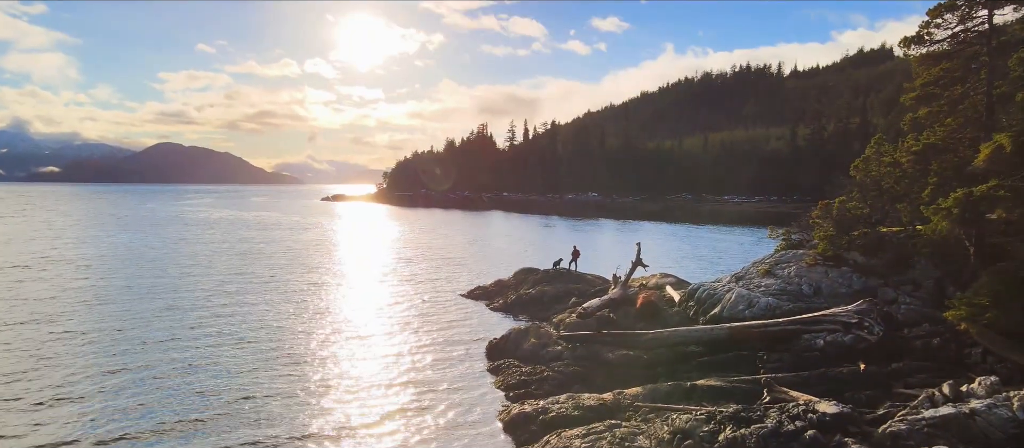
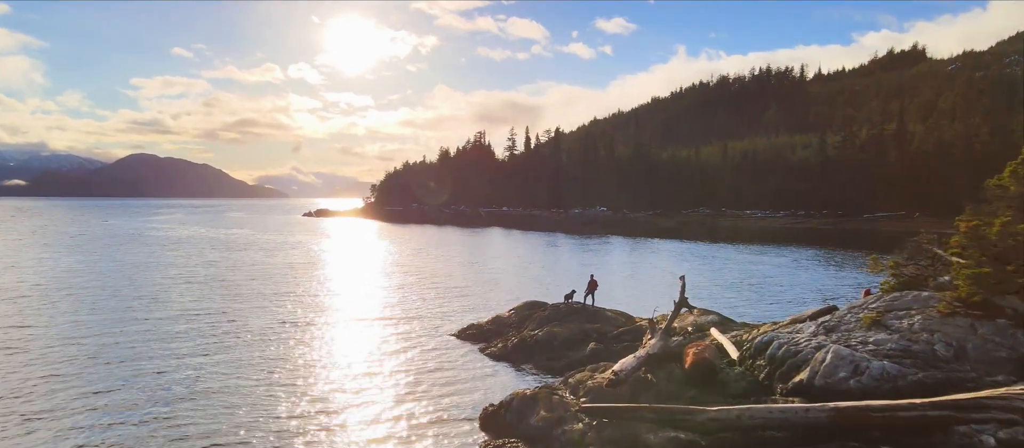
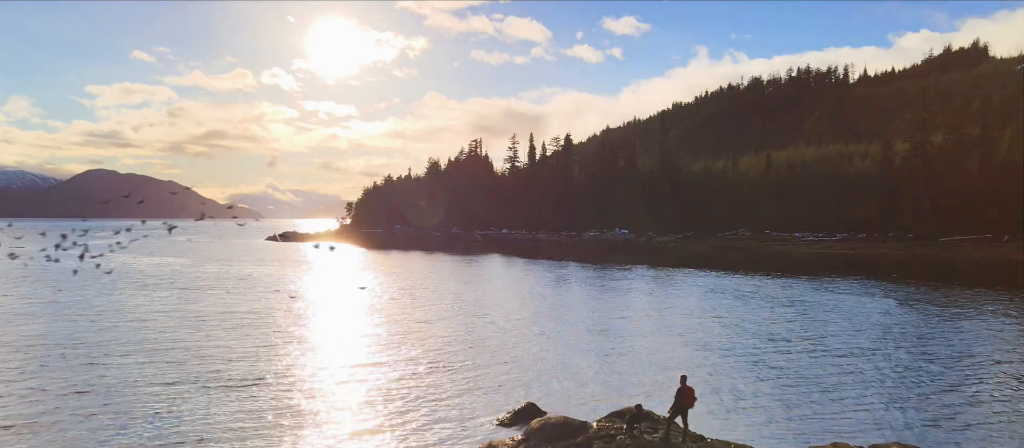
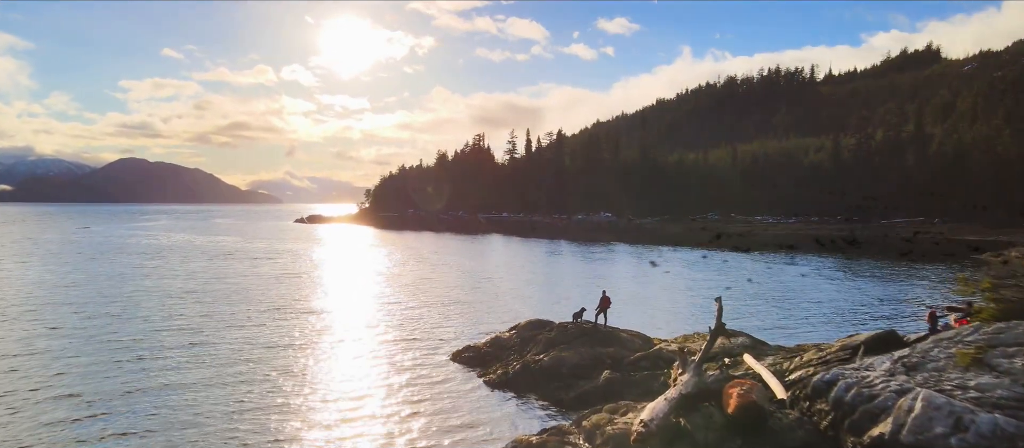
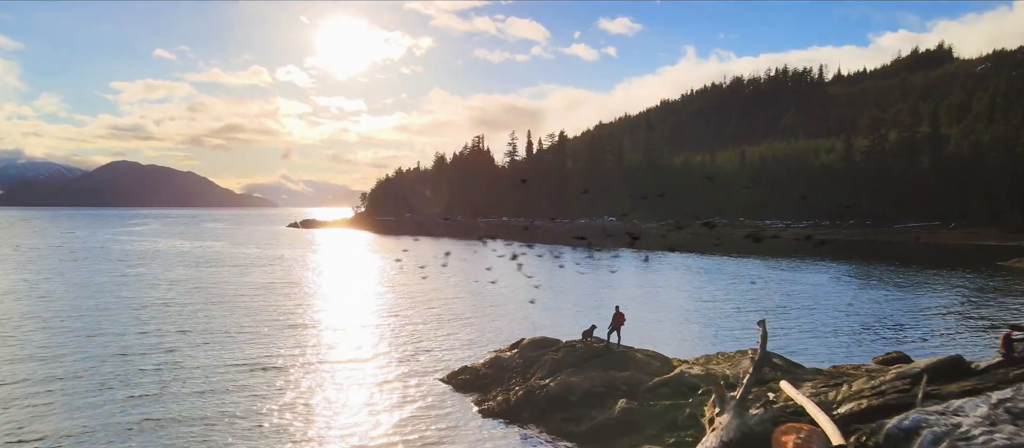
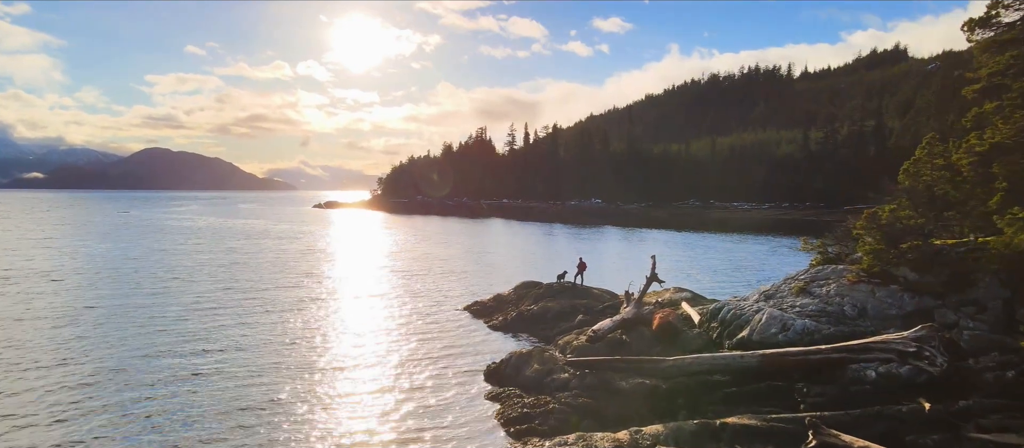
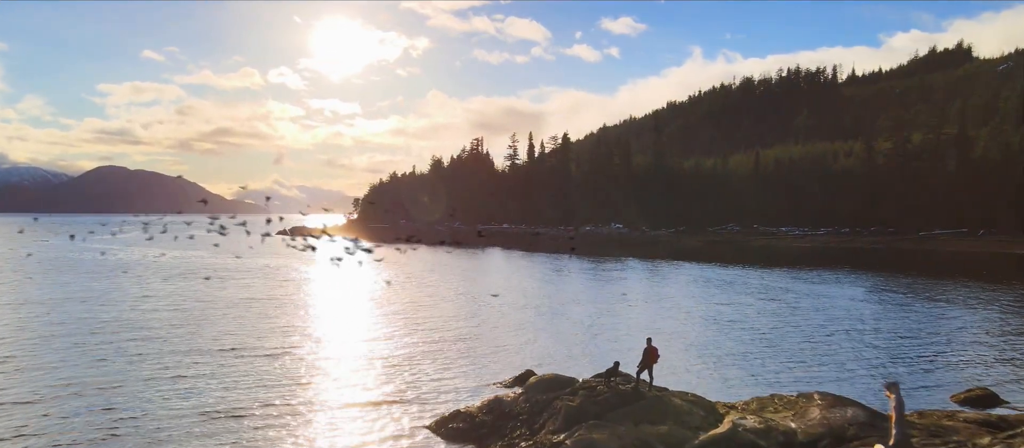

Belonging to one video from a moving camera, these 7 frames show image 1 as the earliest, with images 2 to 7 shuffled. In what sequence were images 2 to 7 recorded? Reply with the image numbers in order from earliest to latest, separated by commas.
6, 2, 4, 5, 7, 3
